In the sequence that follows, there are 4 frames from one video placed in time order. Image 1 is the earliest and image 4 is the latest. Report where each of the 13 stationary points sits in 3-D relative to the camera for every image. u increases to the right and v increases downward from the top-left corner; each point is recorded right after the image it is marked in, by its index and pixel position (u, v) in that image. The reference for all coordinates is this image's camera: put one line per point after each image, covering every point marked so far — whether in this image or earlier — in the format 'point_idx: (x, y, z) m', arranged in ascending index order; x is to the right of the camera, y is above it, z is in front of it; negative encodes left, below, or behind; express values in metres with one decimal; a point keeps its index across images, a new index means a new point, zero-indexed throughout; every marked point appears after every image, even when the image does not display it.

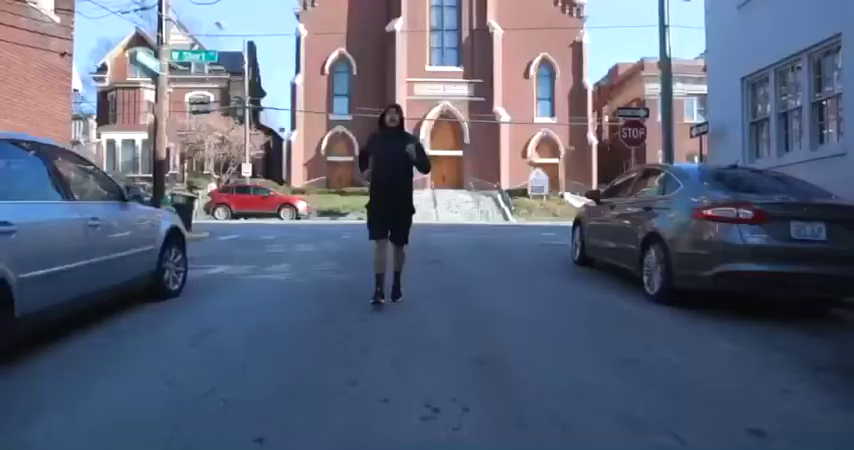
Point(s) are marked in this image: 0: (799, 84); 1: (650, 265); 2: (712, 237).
0: (+6.7, +2.5, +13.8) m
1: (+2.3, -0.4, +7.8) m
2: (+2.5, -0.1, +6.8) m
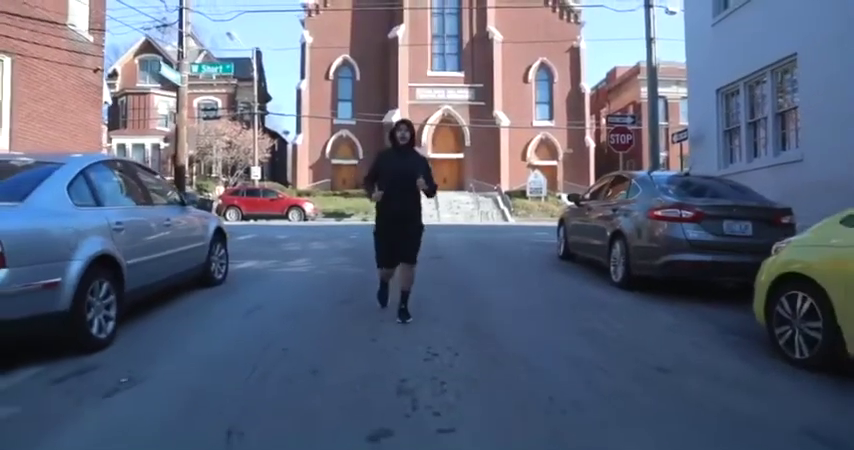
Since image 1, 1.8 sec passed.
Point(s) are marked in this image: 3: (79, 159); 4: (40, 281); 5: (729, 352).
0: (+6.7, +2.6, +15.3) m
1: (+2.3, -0.4, +9.3) m
2: (+2.5, -0.1, +8.3) m
3: (-2.8, +0.5, +6.2) m
4: (-2.4, -0.3, +4.8) m
5: (+2.3, -0.9, +5.8) m
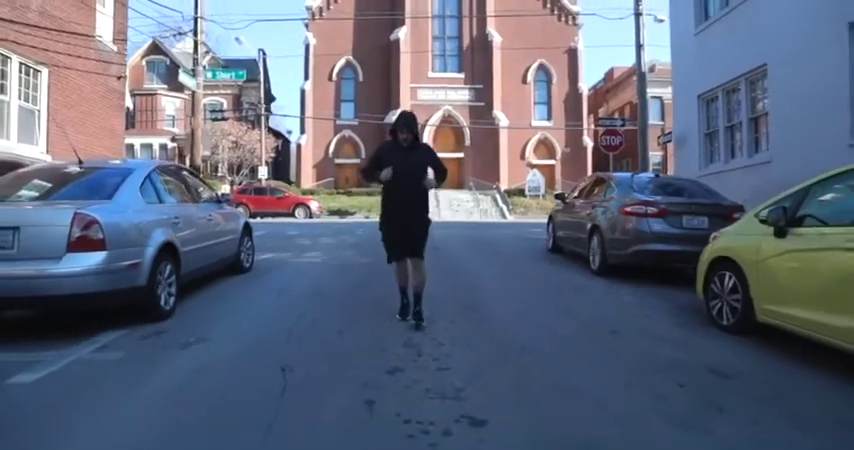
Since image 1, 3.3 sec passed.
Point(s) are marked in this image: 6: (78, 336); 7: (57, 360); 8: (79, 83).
0: (+6.7, +2.6, +16.6) m
1: (+2.3, -0.3, +10.7) m
2: (+2.5, 0.0, +9.6) m
3: (-2.8, +0.6, +7.5) m
4: (-2.4, -0.3, +6.1) m
5: (+2.3, -0.9, +7.2) m
6: (-2.8, -0.9, +6.1) m
7: (-2.7, -1.0, +5.5) m
8: (-7.8, +3.2, +17.1) m
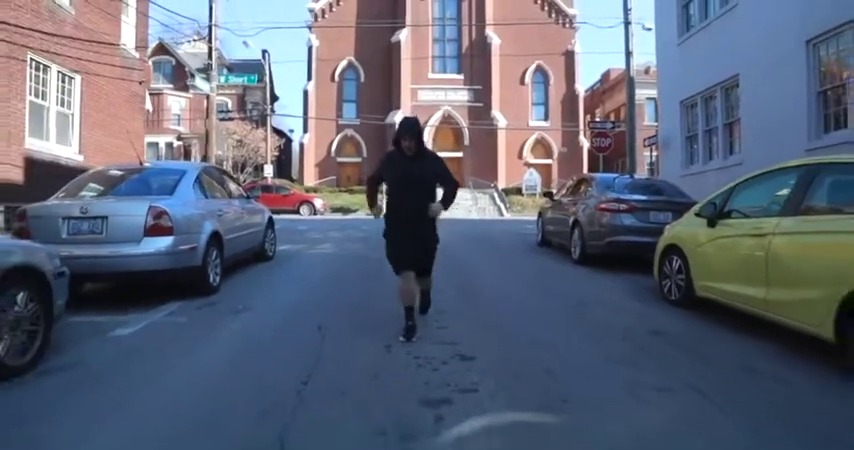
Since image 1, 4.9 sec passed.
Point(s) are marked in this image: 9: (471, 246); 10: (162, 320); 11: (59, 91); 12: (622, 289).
0: (+6.8, +2.7, +18.0) m
1: (+2.3, -0.2, +12.1) m
2: (+2.6, +0.1, +11.1) m
3: (-2.7, +0.7, +8.9) m
4: (-2.4, -0.2, +7.5) m
5: (+2.3, -0.8, +8.6) m
6: (-2.8, -0.8, +7.6) m
7: (-2.6, -0.9, +7.0) m
8: (-7.7, +3.3, +18.6) m
9: (+0.9, -0.4, +15.6) m
10: (-2.4, -0.9, +7.0) m
11: (-7.9, +2.9, +16.5) m
12: (+2.3, -0.8, +9.1) m
